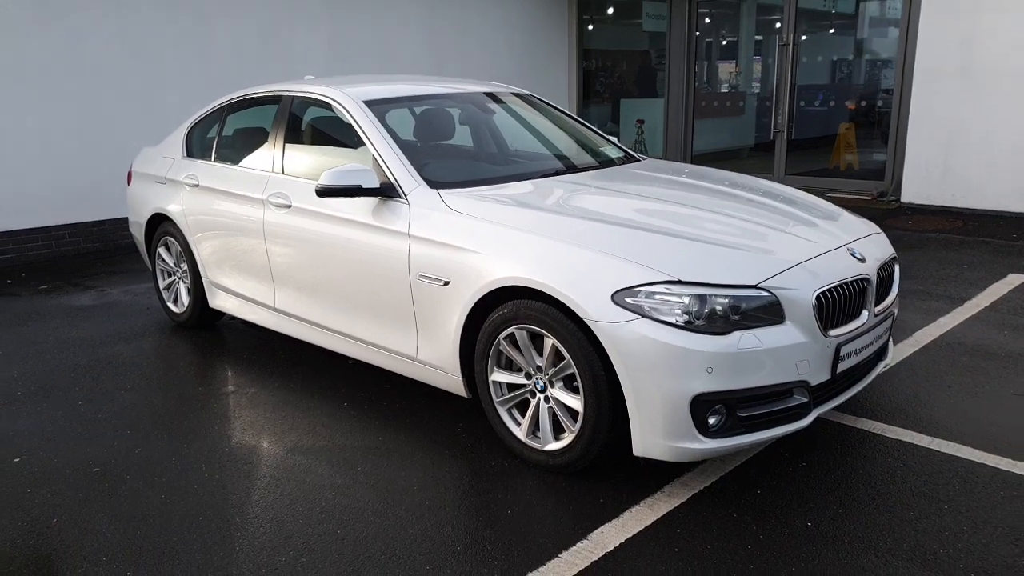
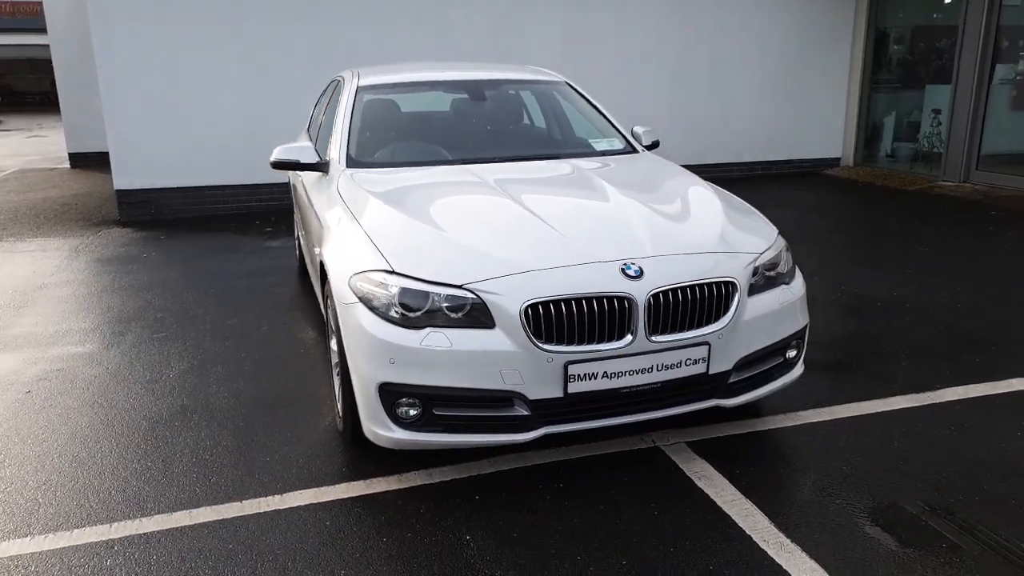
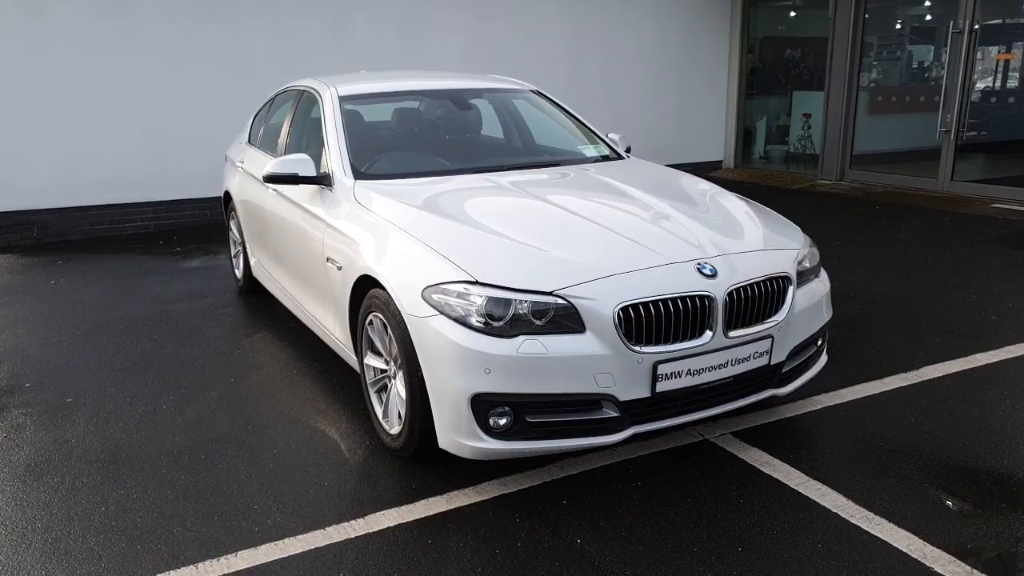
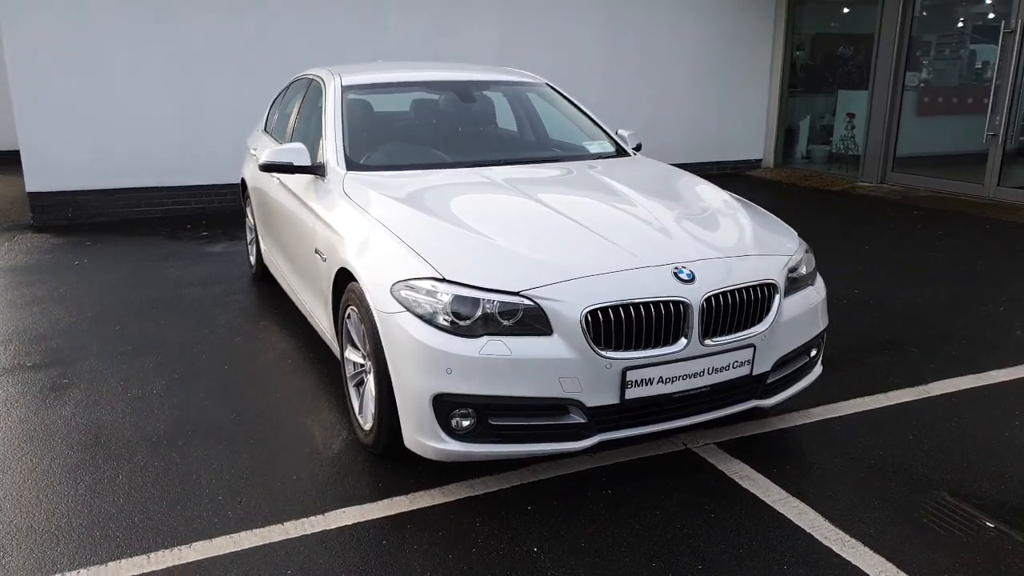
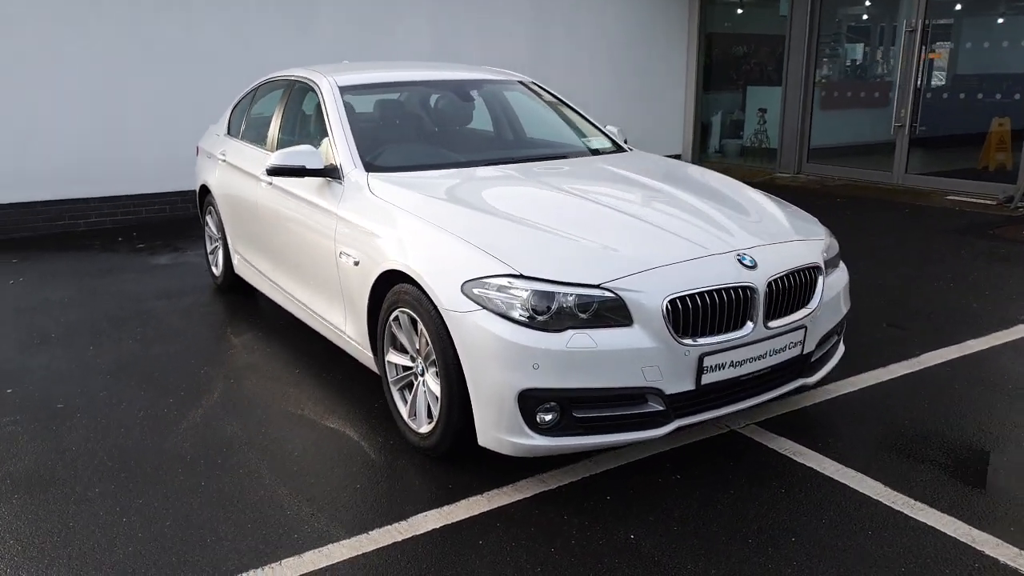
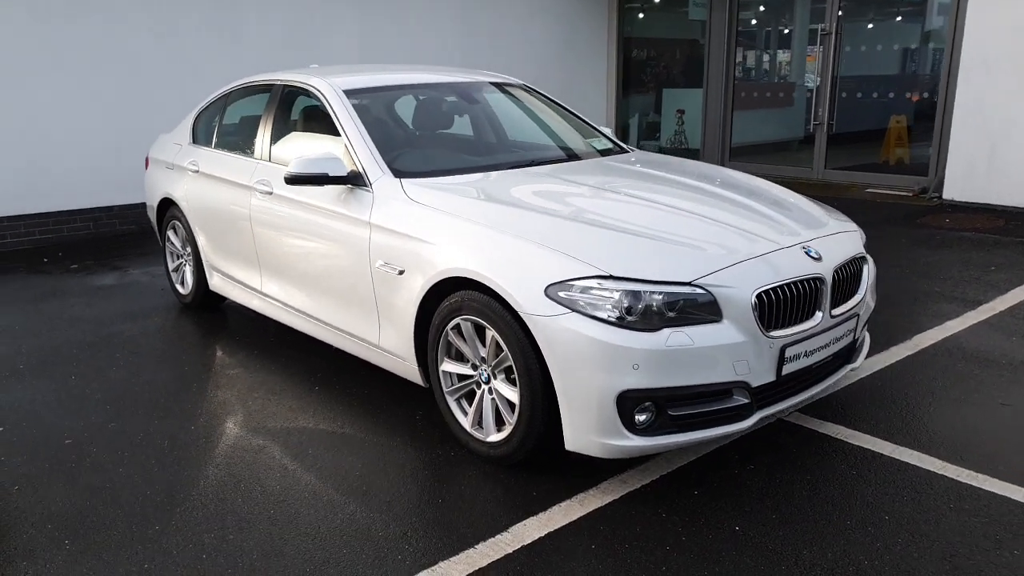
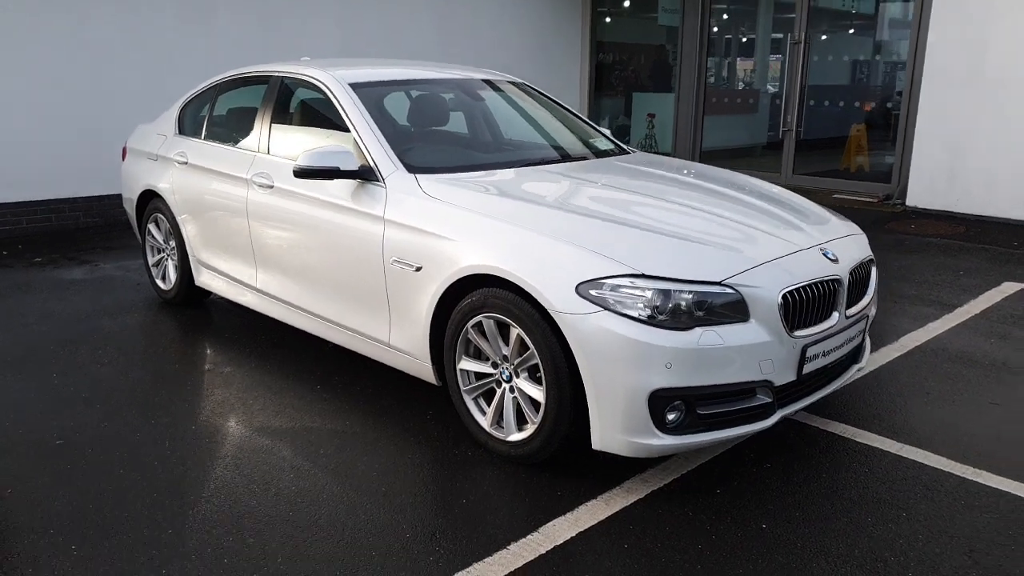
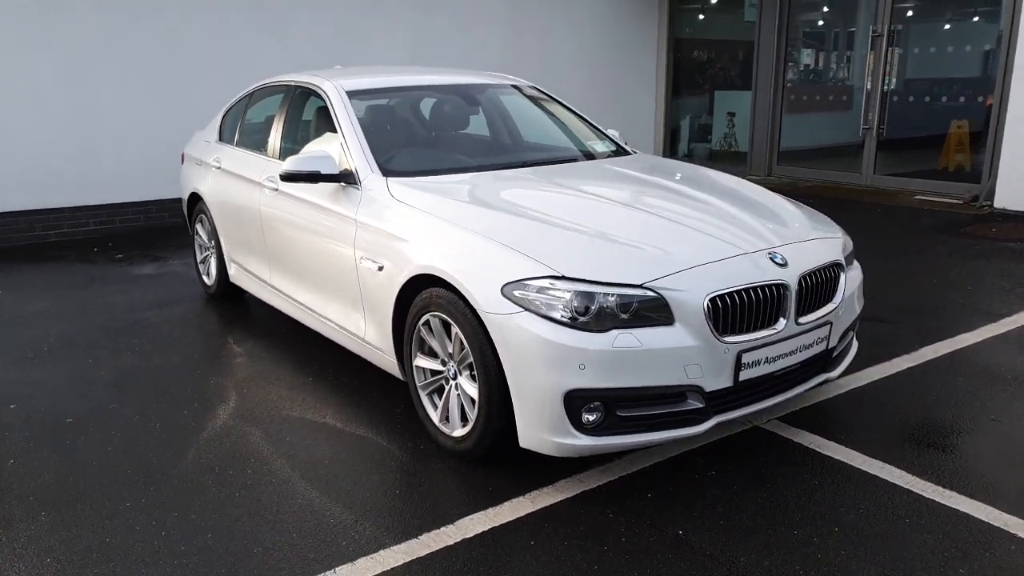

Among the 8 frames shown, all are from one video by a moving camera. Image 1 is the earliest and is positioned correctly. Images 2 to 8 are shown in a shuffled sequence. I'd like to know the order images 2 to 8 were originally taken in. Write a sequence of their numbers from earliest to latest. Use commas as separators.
7, 6, 8, 5, 3, 4, 2
